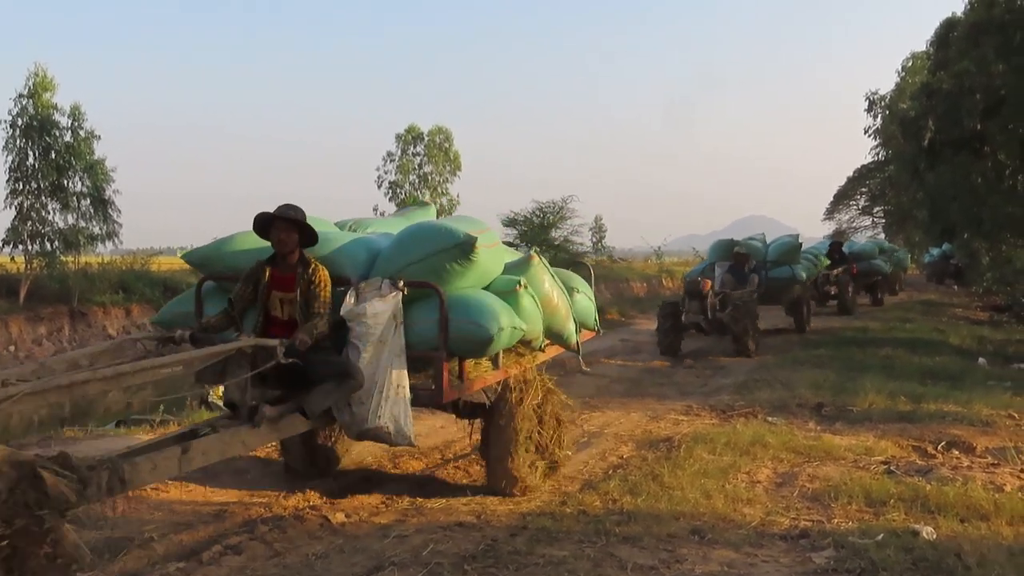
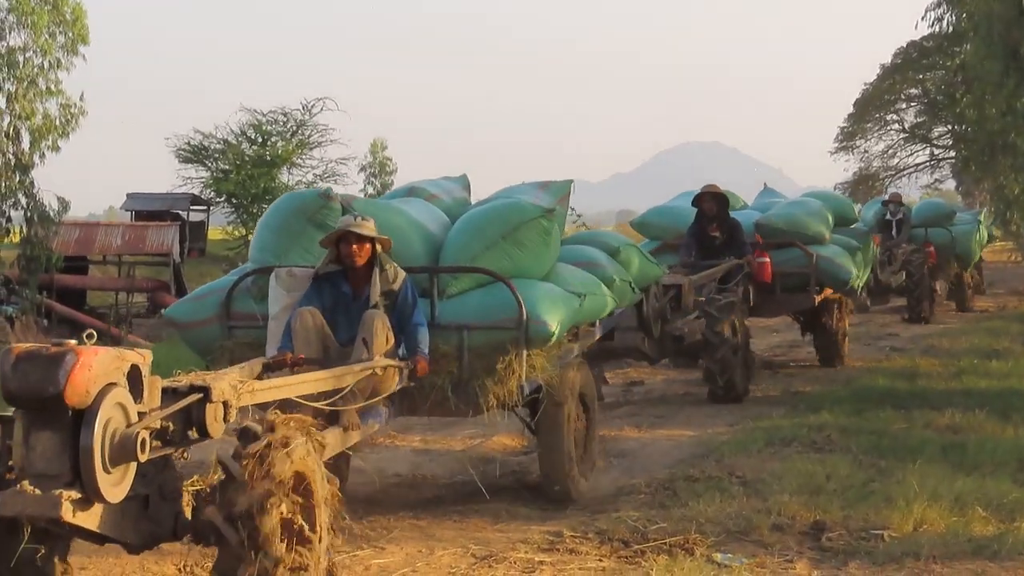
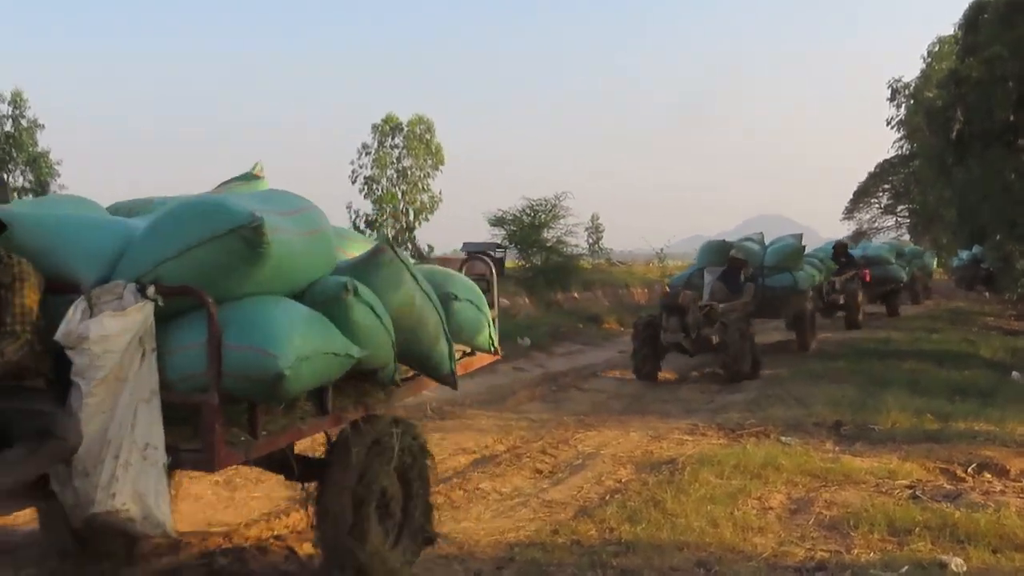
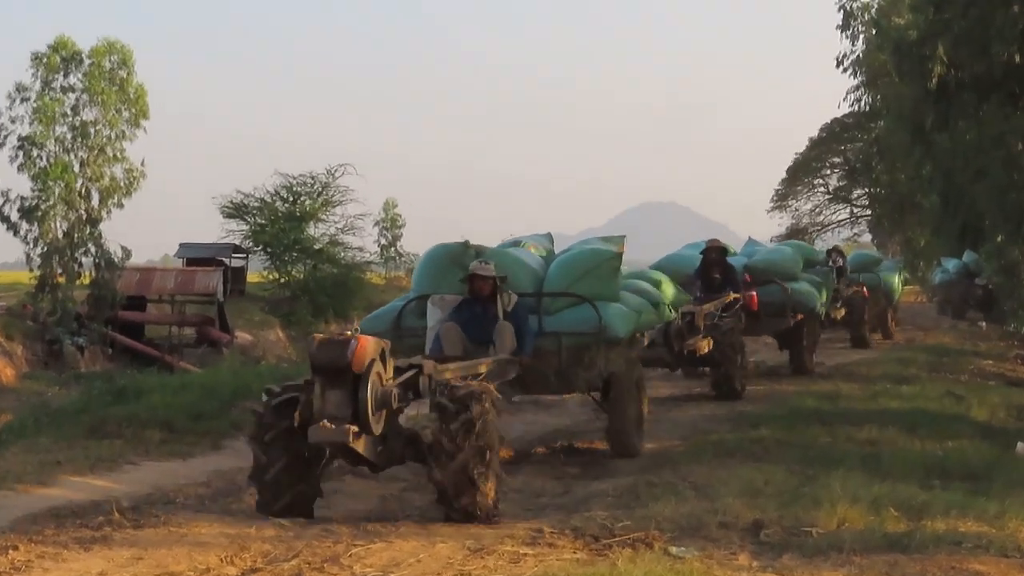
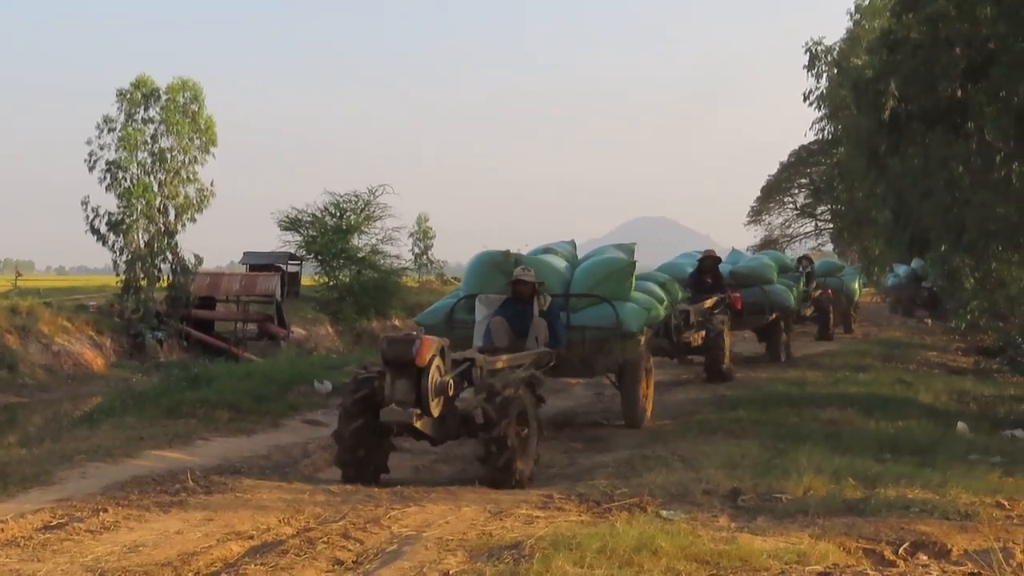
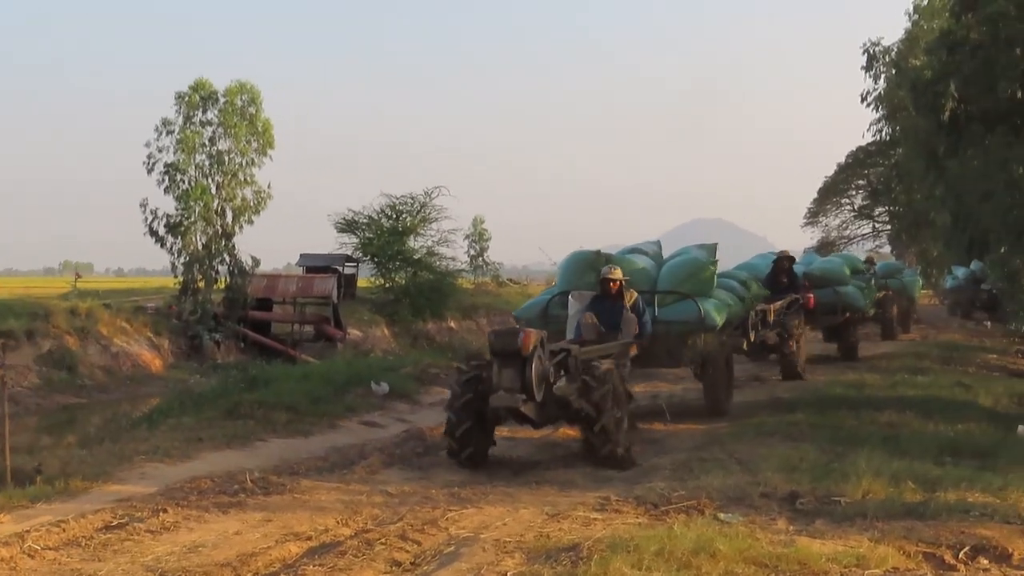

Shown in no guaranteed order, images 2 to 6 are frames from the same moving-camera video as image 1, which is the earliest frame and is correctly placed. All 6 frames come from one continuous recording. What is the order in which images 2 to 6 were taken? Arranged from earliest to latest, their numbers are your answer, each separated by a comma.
3, 6, 5, 4, 2
